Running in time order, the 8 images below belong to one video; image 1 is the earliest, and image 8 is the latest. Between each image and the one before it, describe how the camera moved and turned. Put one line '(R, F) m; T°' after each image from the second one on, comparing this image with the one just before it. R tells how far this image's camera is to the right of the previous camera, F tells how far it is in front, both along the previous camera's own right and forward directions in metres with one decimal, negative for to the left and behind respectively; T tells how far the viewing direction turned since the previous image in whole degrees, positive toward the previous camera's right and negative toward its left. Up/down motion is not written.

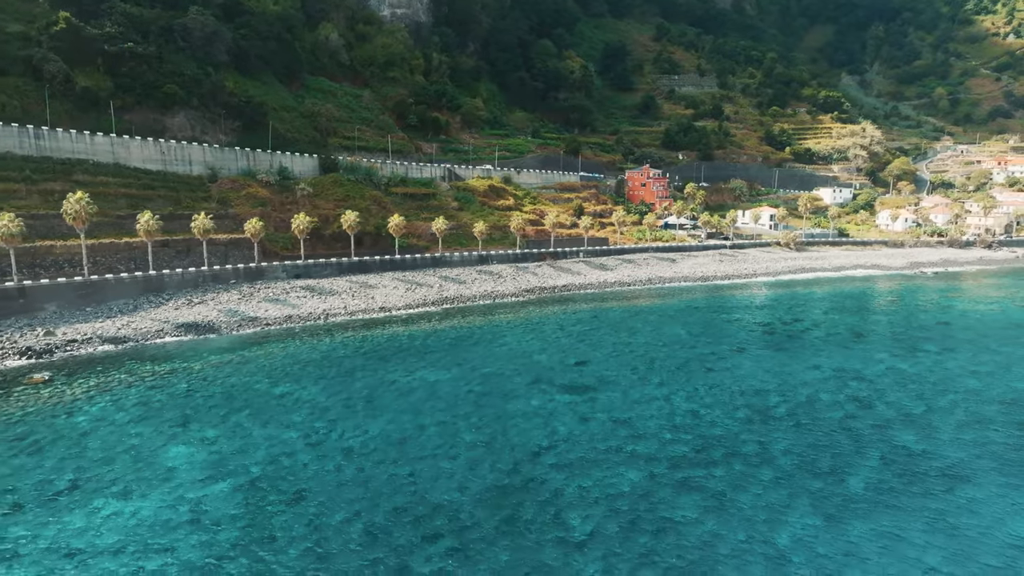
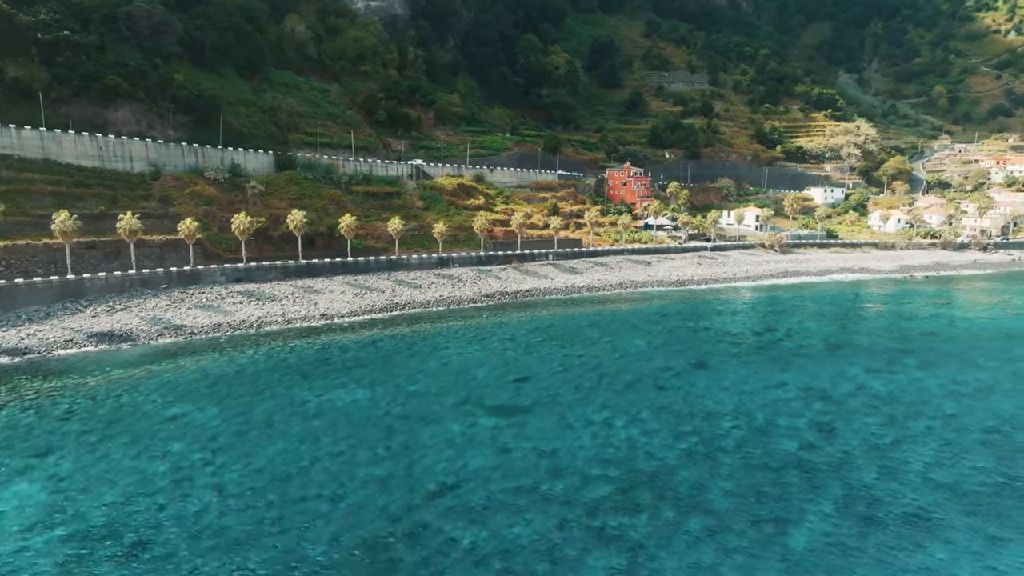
(+3.7, +3.9) m; 0°
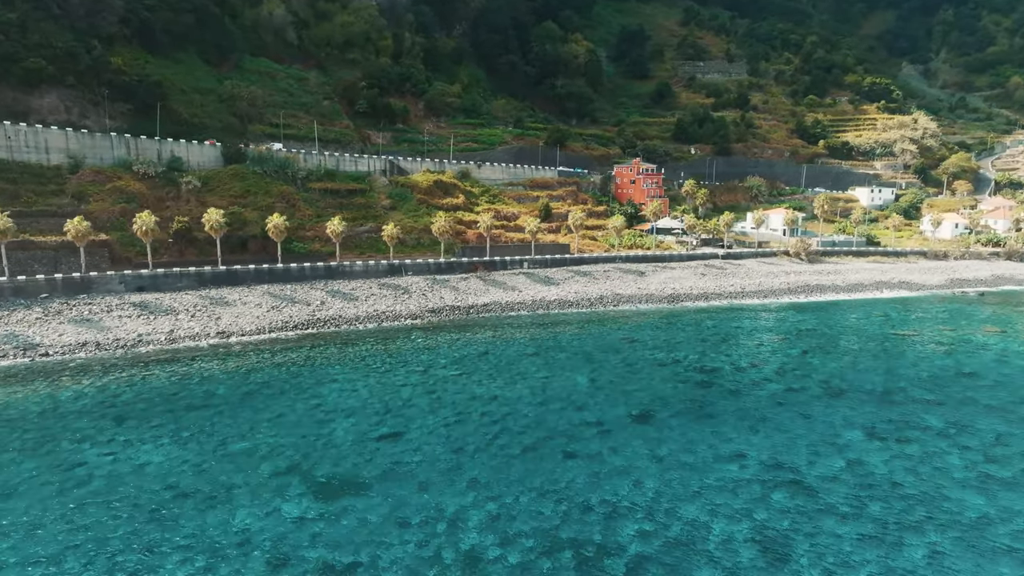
(+7.5, +9.5) m; -5°
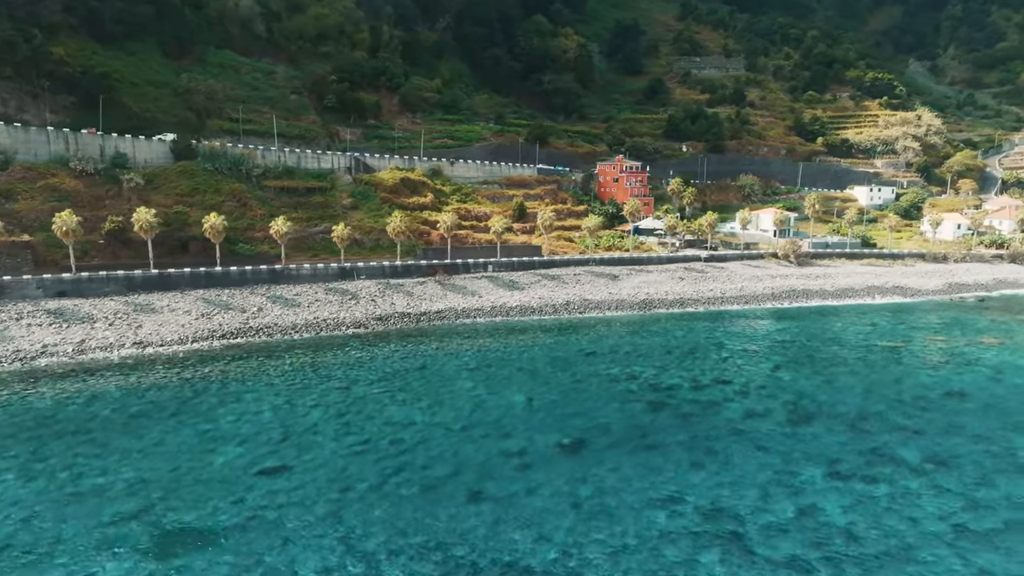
(+3.6, +3.9) m; -1°
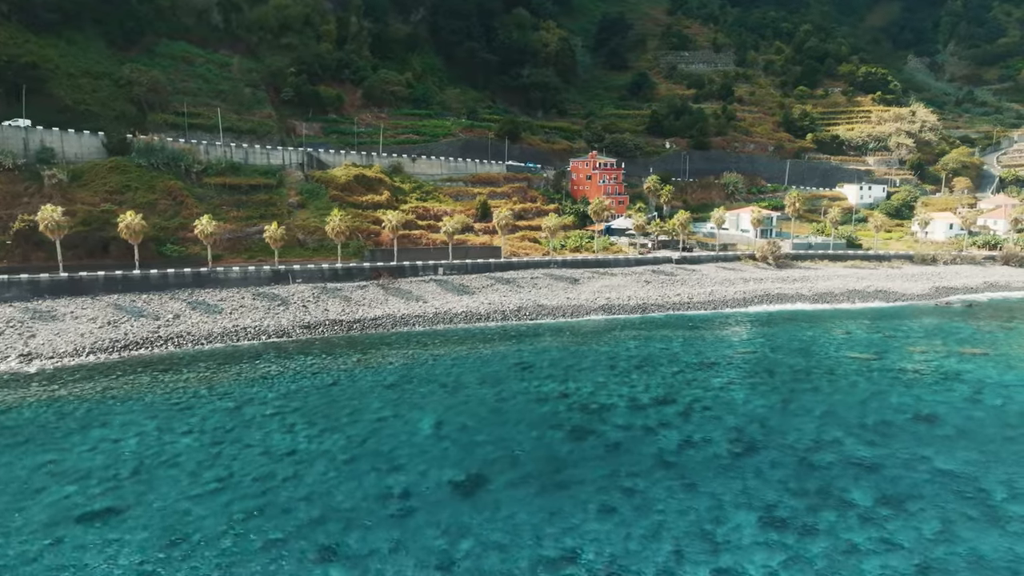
(+3.8, +3.9) m; 0°
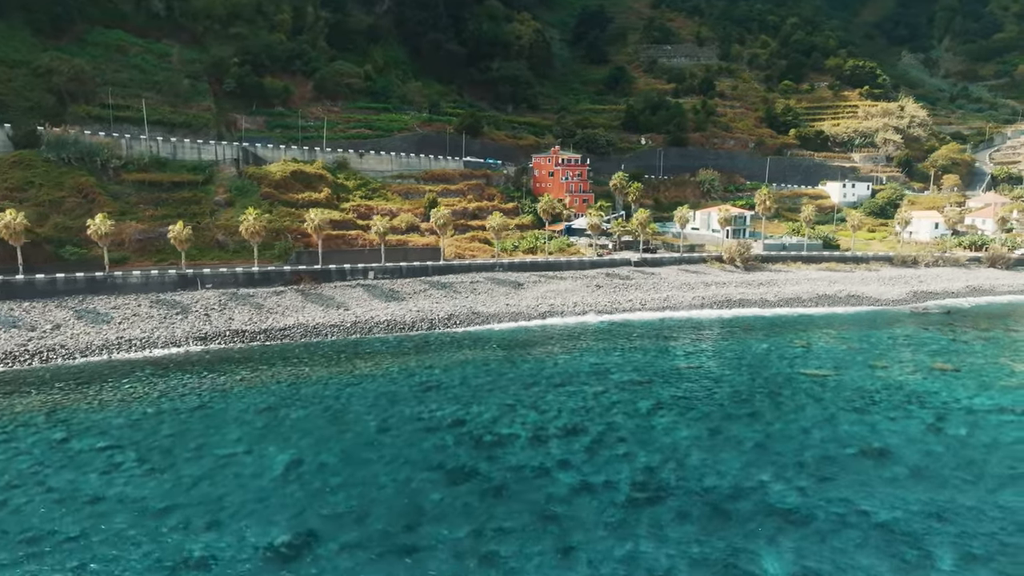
(+4.4, +4.4) m; 0°
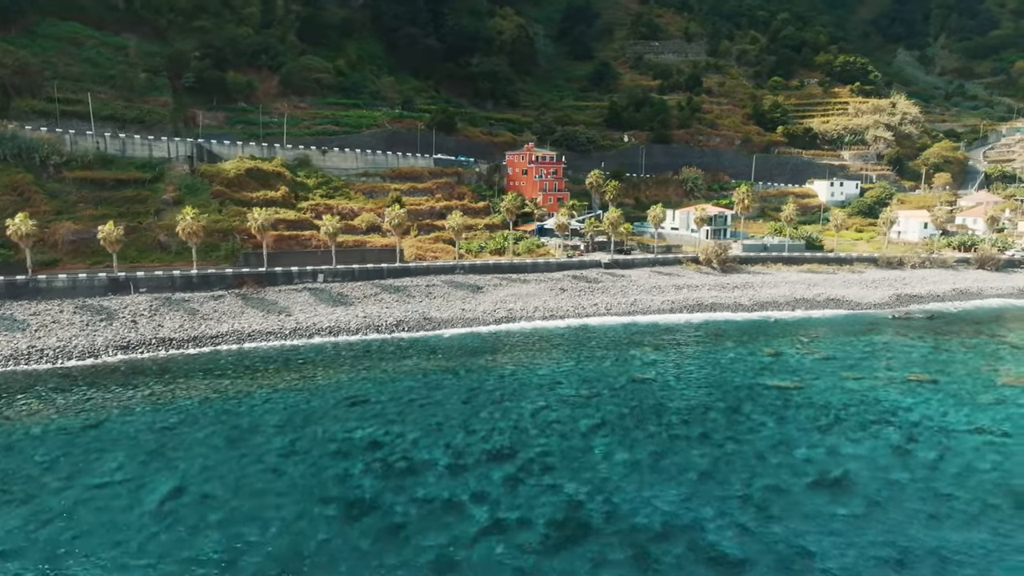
(+2.7, +2.7) m; 0°
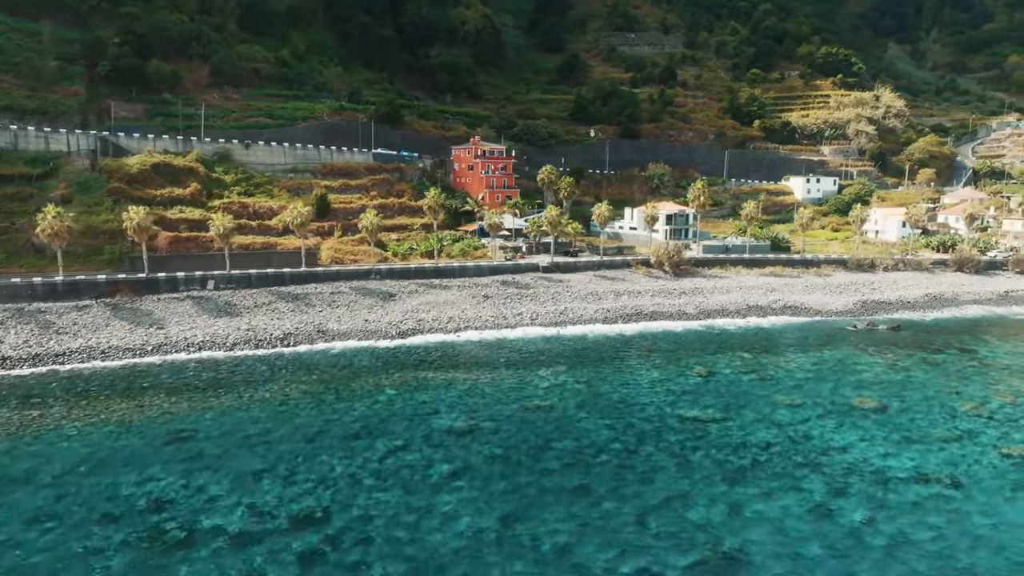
(+4.9, +5.1) m; 0°
